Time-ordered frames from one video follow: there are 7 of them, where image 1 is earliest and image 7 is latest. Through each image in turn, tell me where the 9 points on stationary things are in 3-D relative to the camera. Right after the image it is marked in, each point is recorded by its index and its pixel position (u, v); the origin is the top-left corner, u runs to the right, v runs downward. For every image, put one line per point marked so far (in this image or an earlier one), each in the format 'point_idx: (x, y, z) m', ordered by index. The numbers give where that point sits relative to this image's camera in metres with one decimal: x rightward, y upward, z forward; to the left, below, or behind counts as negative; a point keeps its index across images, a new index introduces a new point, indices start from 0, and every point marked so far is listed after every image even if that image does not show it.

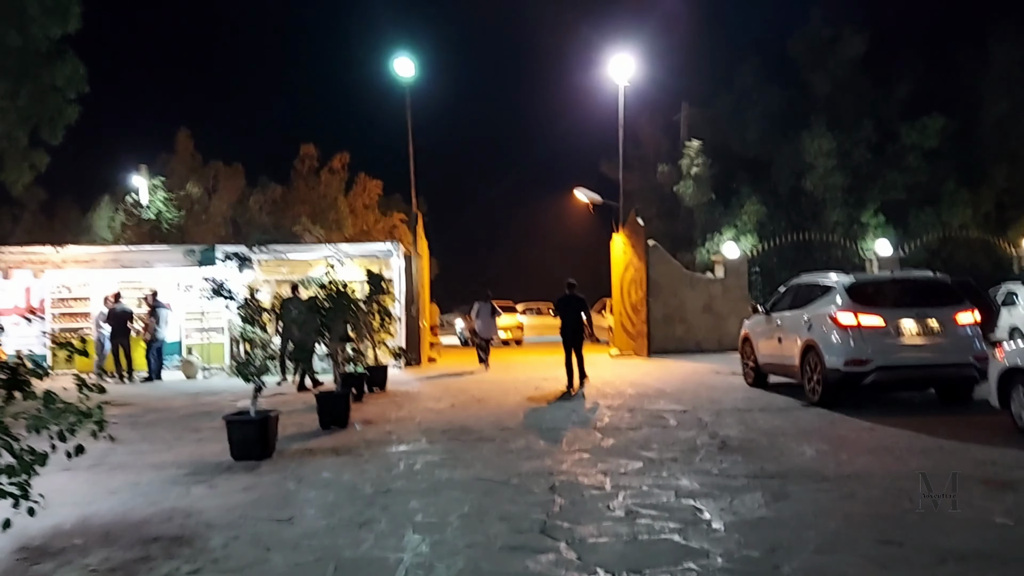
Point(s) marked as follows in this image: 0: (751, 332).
0: (+4.4, -0.8, +14.8) m
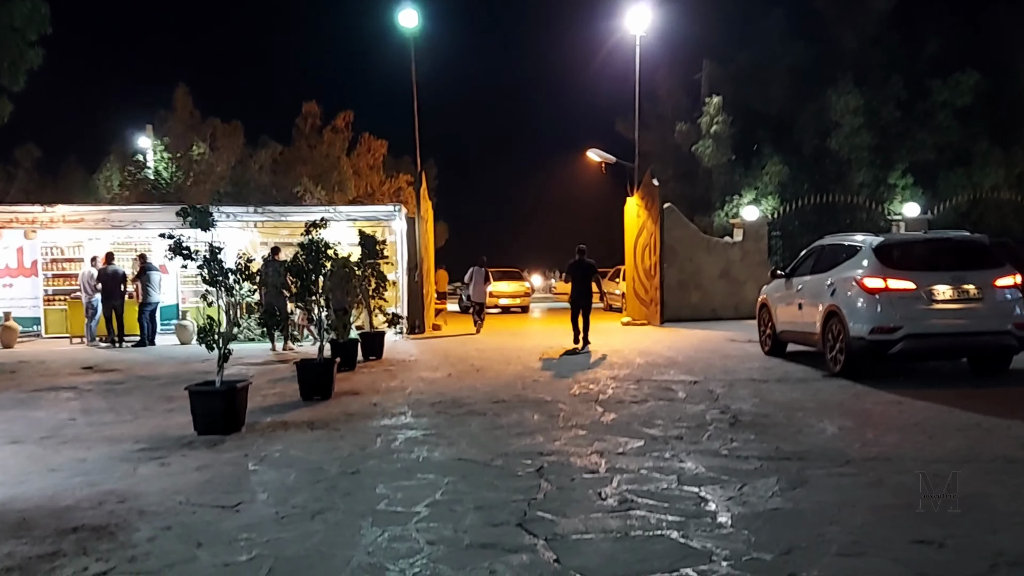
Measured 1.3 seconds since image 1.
0: (+4.4, -0.2, +13.8) m
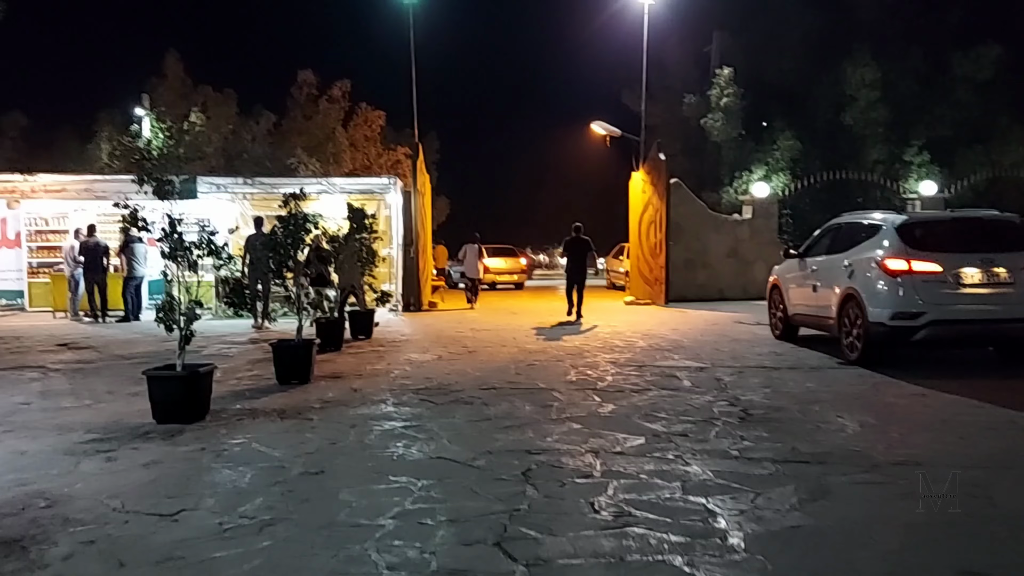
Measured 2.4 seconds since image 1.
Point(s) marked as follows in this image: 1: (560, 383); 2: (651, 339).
0: (+4.4, +0.1, +13.1) m
1: (+0.5, -1.1, +9.1) m
2: (+2.3, -0.9, +13.3) m
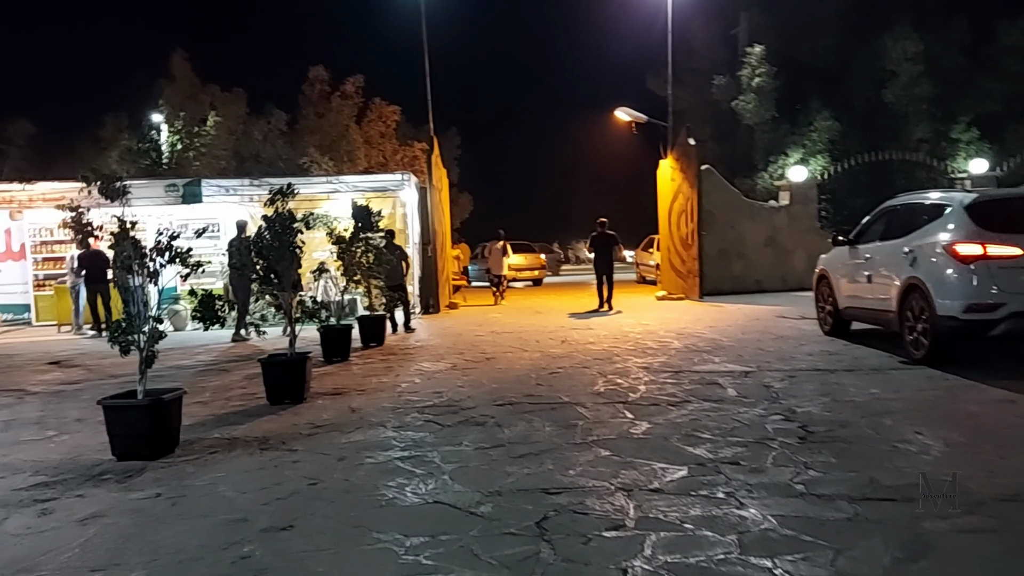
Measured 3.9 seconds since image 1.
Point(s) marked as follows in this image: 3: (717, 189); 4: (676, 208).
0: (+4.7, +0.3, +11.8) m
1: (+0.7, -1.1, +8.0) m
2: (+2.6, -0.8, +12.1) m
3: (+5.0, +2.4, +19.7) m
4: (+4.0, +1.9, +19.5) m
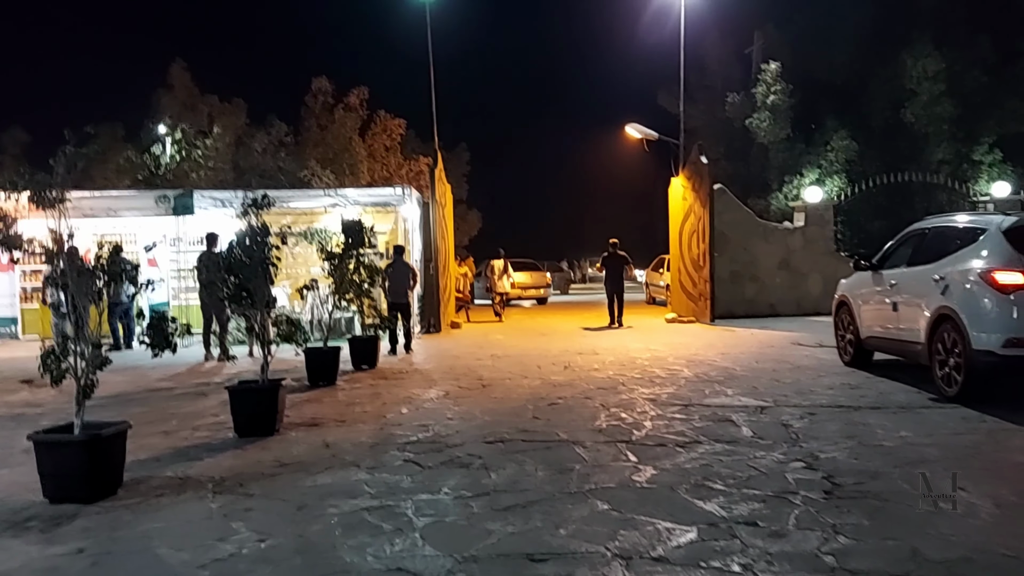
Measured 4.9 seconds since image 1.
0: (+4.6, -0.1, +11.1) m
1: (+0.7, -1.3, +7.3) m
2: (+2.6, -1.1, +11.4) m
3: (+5.1, +1.9, +19.0) m
4: (+4.1, +1.4, +18.8) m
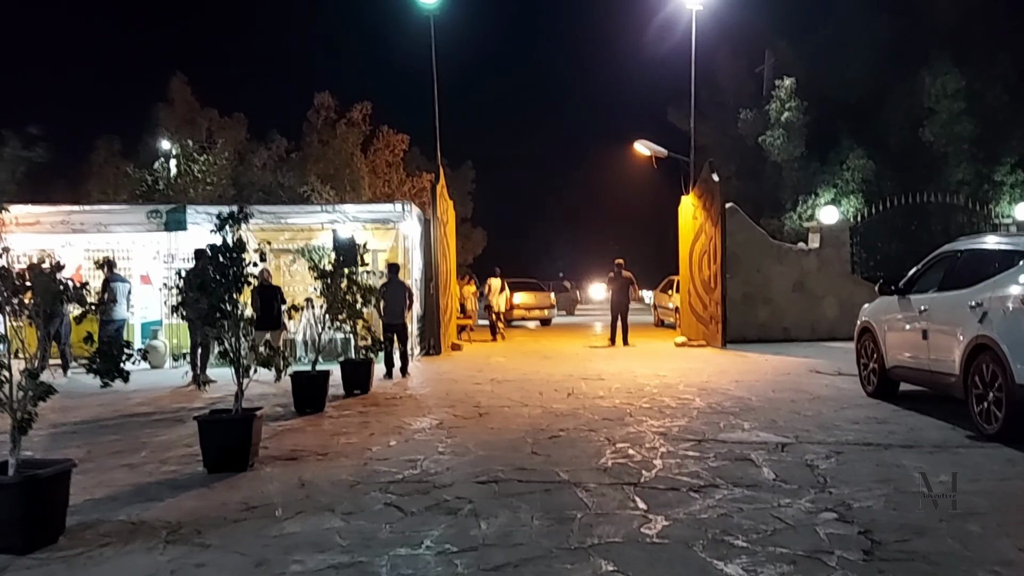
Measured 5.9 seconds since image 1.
0: (+4.7, -0.4, +10.4) m
1: (+0.6, -1.5, +6.6) m
2: (+2.6, -1.4, +10.6) m
3: (+5.3, +1.4, +18.3) m
4: (+4.2, +0.9, +18.1) m
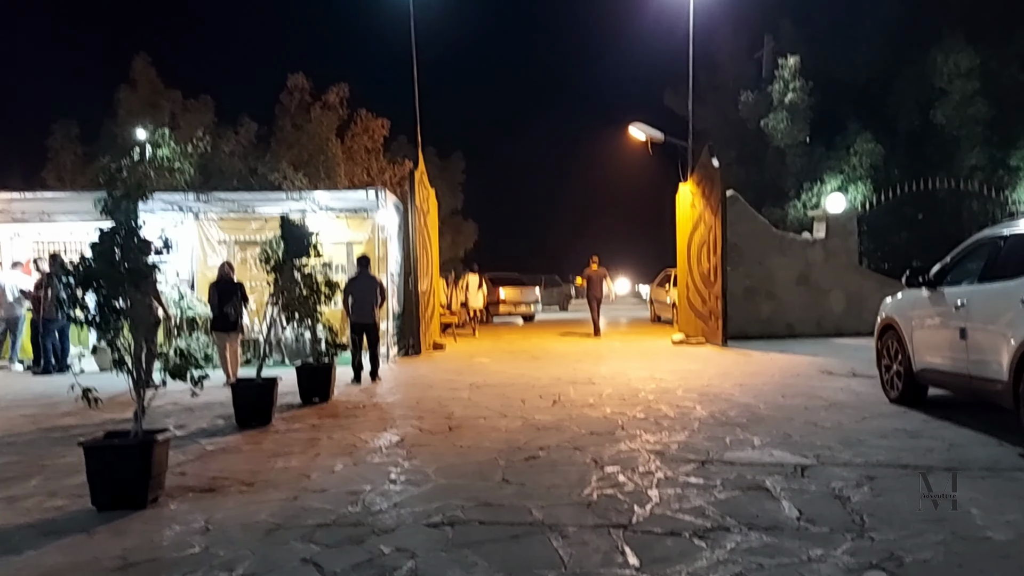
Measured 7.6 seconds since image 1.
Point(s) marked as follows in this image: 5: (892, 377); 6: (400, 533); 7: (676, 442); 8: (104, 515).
0: (+4.4, -0.3, +9.1) m
1: (+0.4, -1.5, +5.3) m
2: (+2.4, -1.4, +9.4) m
3: (+4.9, +1.5, +17.1) m
4: (+3.9, +1.0, +16.9) m
5: (+4.4, -1.0, +9.4) m
6: (-0.7, -1.5, +4.9) m
7: (+1.5, -1.4, +7.5) m
8: (-2.7, -1.5, +5.4) m
